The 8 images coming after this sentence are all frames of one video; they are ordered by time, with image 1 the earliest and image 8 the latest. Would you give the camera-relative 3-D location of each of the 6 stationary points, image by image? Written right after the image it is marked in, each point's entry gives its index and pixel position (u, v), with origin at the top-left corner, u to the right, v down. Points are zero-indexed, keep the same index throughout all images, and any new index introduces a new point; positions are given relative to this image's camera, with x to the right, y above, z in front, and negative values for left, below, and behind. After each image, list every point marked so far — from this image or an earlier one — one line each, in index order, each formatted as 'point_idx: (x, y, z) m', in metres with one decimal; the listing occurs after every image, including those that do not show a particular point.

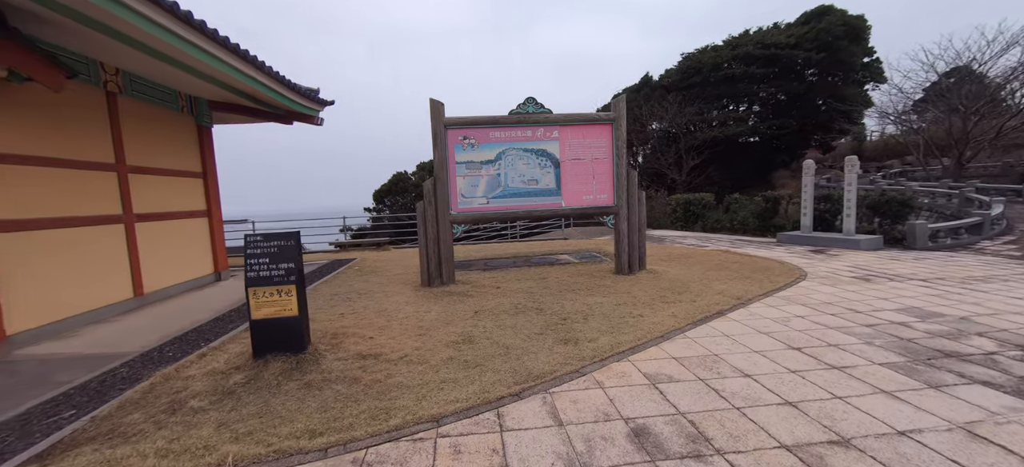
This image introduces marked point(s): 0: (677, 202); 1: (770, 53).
0: (+5.7, +1.1, +13.6) m
1: (+12.6, +8.9, +19.2) m
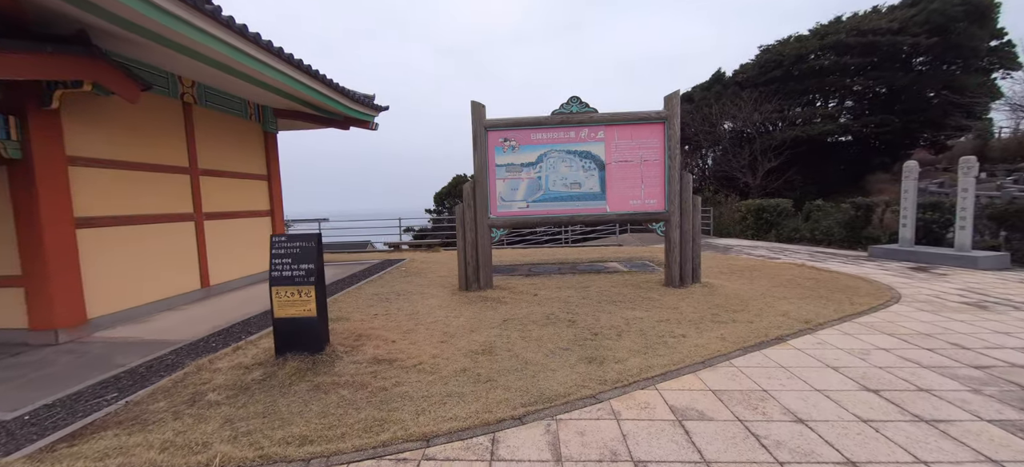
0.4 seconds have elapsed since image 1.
0: (+7.3, +0.8, +12.3) m
1: (+15.2, +8.3, +16.8) m
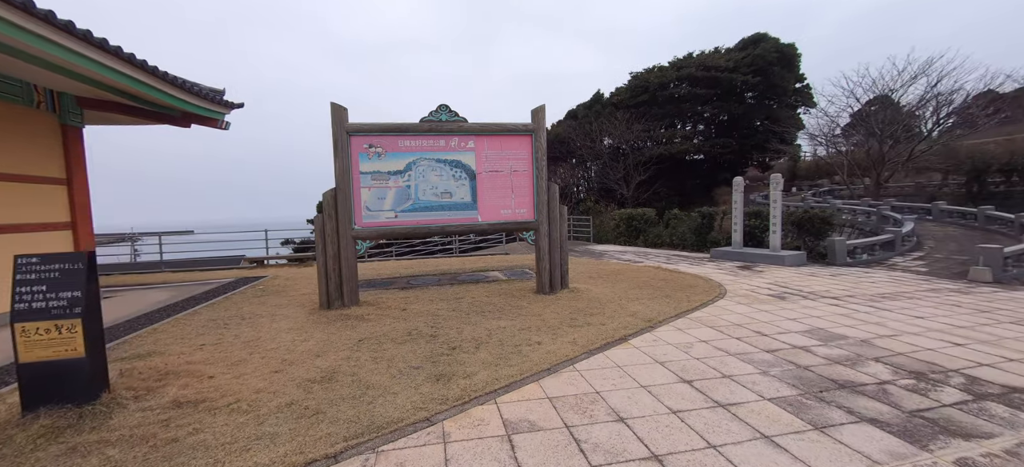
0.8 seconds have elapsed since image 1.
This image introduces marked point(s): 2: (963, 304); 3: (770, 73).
0: (+3.7, +0.6, +13.4) m
1: (+10.1, +8.1, +19.9) m
2: (+5.5, -0.9, +4.8) m
3: (+12.8, +8.0, +19.4) m
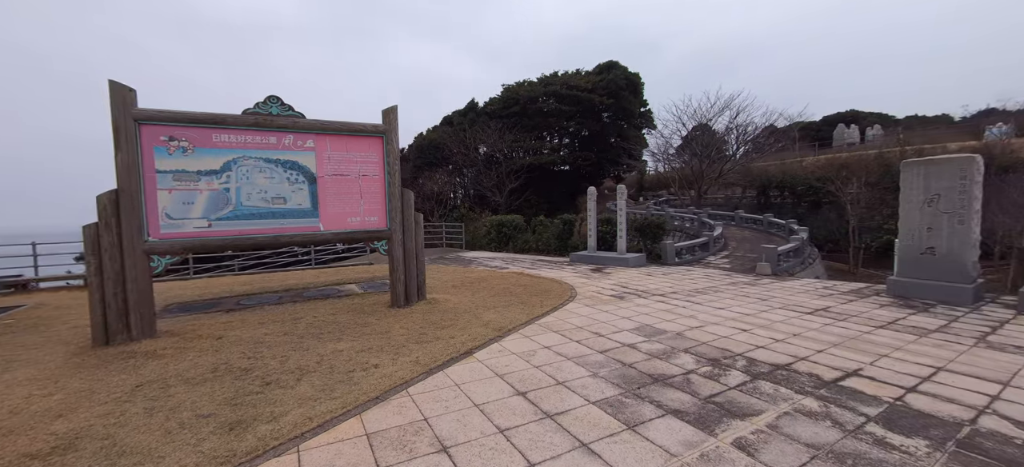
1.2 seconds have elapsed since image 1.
0: (-0.7, +0.3, +13.6) m
1: (+3.5, +7.8, +21.8) m
2: (+3.5, -0.9, +5.8) m
3: (+6.1, +7.7, +22.1) m
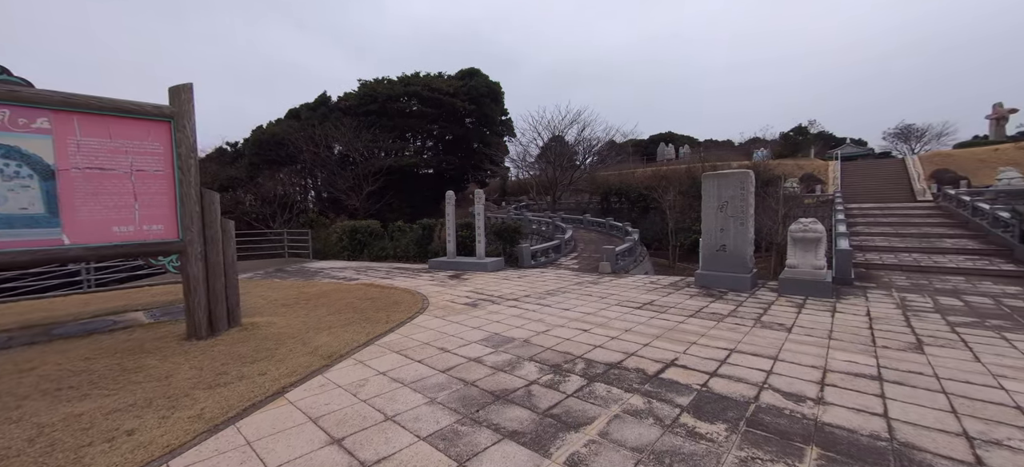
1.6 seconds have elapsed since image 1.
0: (-5.2, +0.1, +12.3) m
1: (-4.1, +7.5, +21.4) m
2: (+1.3, -1.0, +6.2) m
3: (-1.6, +7.5, +22.5) m
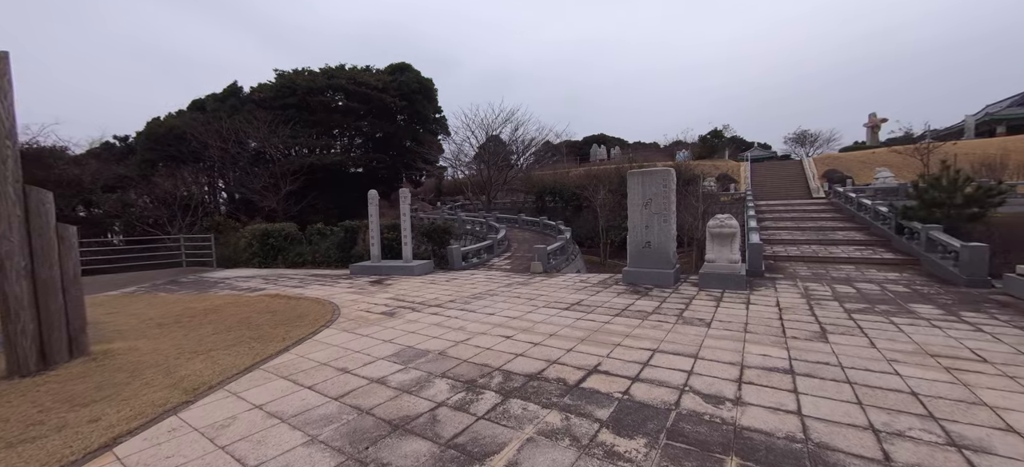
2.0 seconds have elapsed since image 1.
0: (-7.2, 0.0, +11.0) m
1: (-7.6, +7.4, +20.2) m
2: (+0.2, -0.9, +6.0) m
3: (-5.3, +7.4, +21.6) m
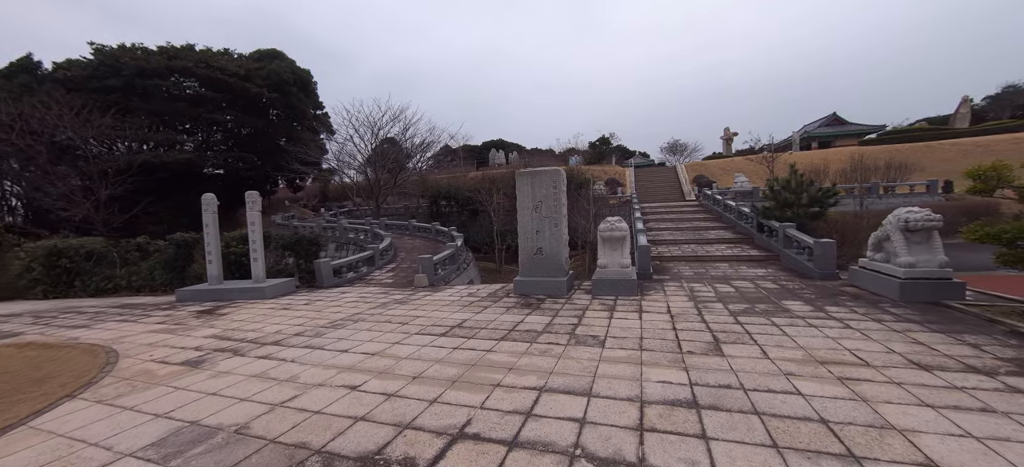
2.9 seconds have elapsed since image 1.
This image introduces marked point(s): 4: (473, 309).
0: (-9.8, -0.4, +8.0) m
1: (-12.6, +6.8, +16.9) m
2: (-1.5, -1.1, +4.9) m
3: (-10.8, +6.8, +18.9) m
4: (-0.5, -1.0, +5.2) m
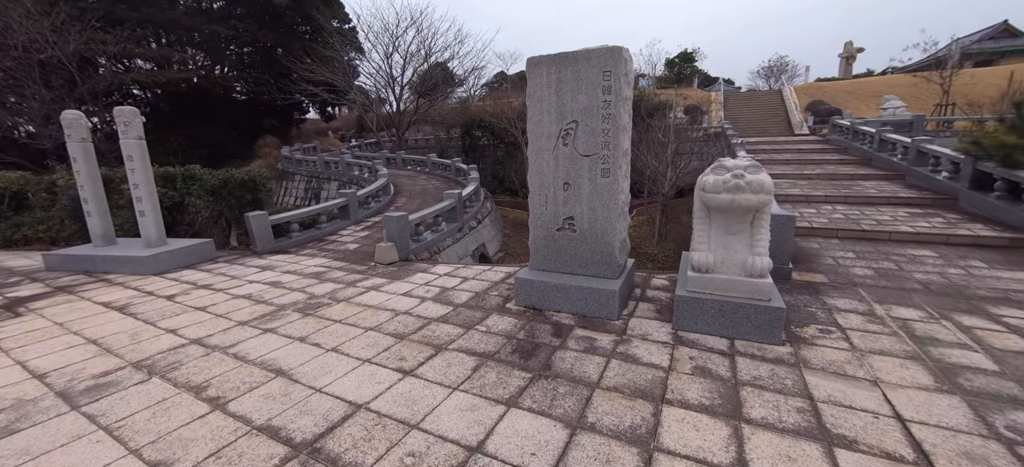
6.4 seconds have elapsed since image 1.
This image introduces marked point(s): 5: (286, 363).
0: (-9.4, +0.7, +6.4) m
1: (-10.7, +9.4, +14.3) m
2: (-1.6, -0.8, +2.3) m
3: (-8.6, +9.6, +16.0) m
4: (-0.7, -0.8, +2.4) m
5: (-1.4, -0.8, +2.4) m
